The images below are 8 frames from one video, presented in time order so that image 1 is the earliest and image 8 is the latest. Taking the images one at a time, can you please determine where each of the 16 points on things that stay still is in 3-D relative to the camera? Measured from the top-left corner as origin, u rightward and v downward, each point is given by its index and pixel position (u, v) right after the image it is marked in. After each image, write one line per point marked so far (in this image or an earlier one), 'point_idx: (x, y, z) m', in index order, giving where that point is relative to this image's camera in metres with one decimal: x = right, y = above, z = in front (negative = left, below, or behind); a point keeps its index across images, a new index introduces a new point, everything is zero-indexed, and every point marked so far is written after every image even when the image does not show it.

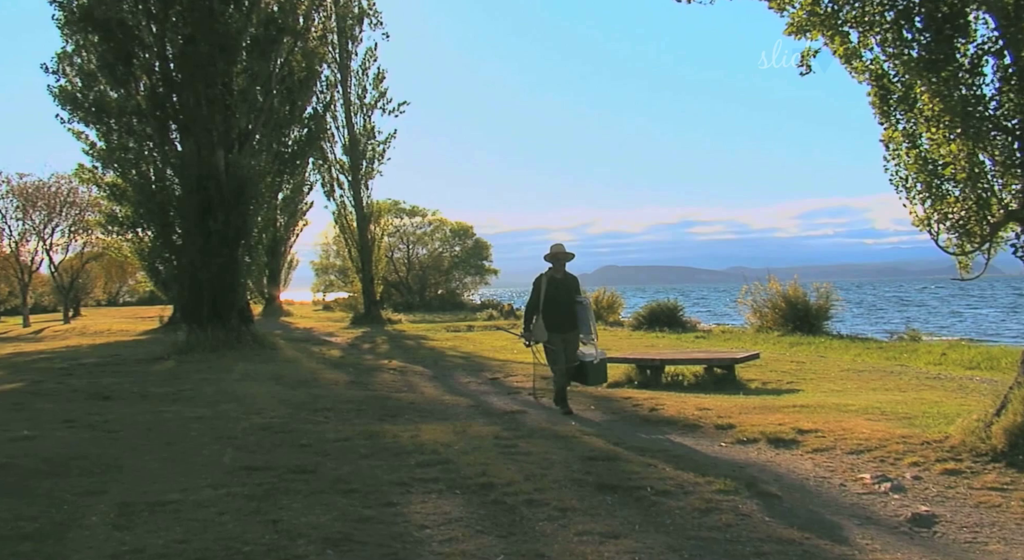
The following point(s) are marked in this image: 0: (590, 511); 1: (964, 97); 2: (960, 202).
0: (+0.7, -1.6, +5.9) m
1: (+3.6, +1.6, +6.7) m
2: (+3.6, +0.7, +6.7) m
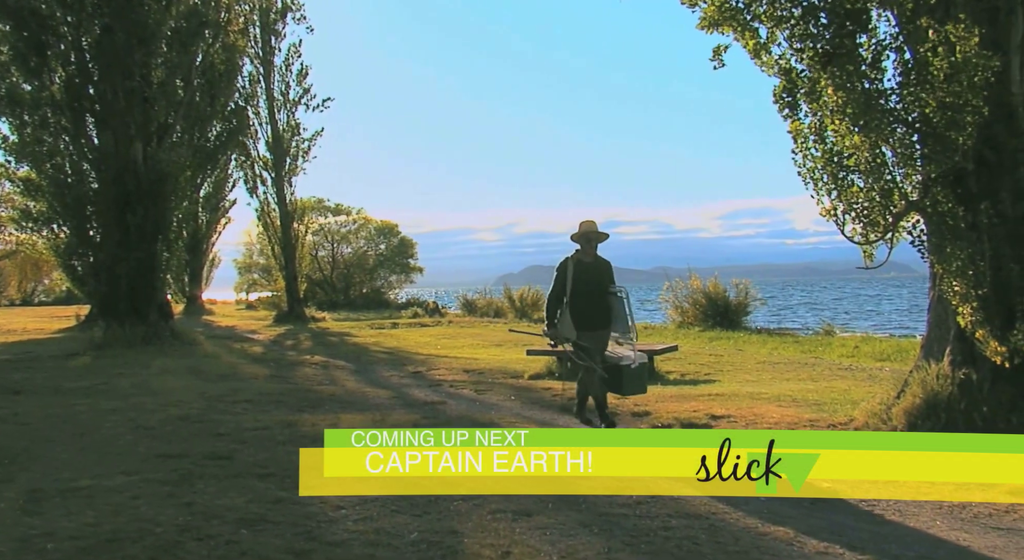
0: (-0.1, -1.6, +6.1) m
1: (+2.8, +1.6, +6.6) m
2: (+2.9, +0.7, +6.7) m
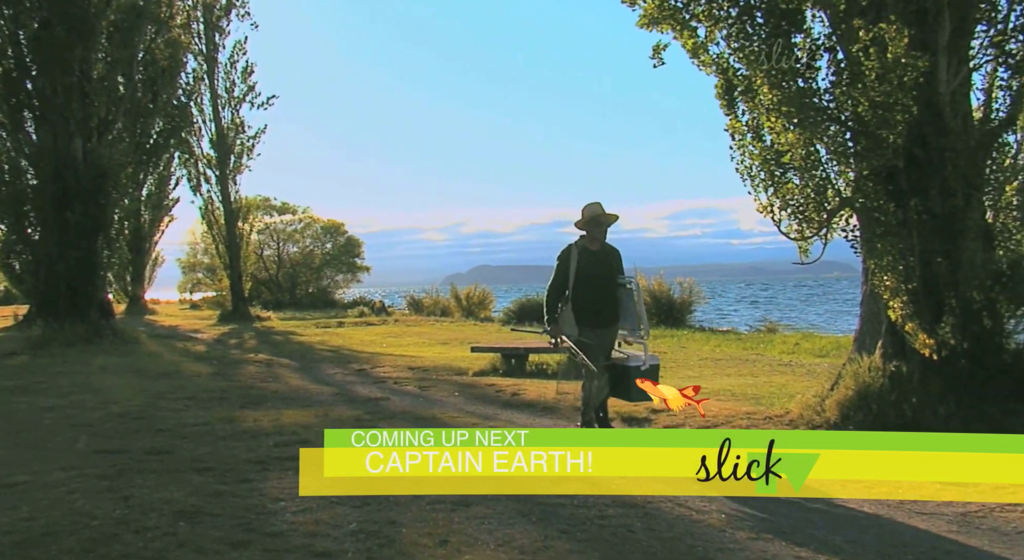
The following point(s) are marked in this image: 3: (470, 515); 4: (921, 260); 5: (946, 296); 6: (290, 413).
0: (-0.5, -1.5, +6.1) m
1: (+2.4, +1.6, +6.8) m
2: (+2.4, +0.8, +6.9) m
3: (-0.3, -1.6, +5.7) m
4: (+3.4, +0.2, +6.9) m
5: (+3.6, -0.1, +6.9) m
6: (-2.1, -1.2, +7.4) m
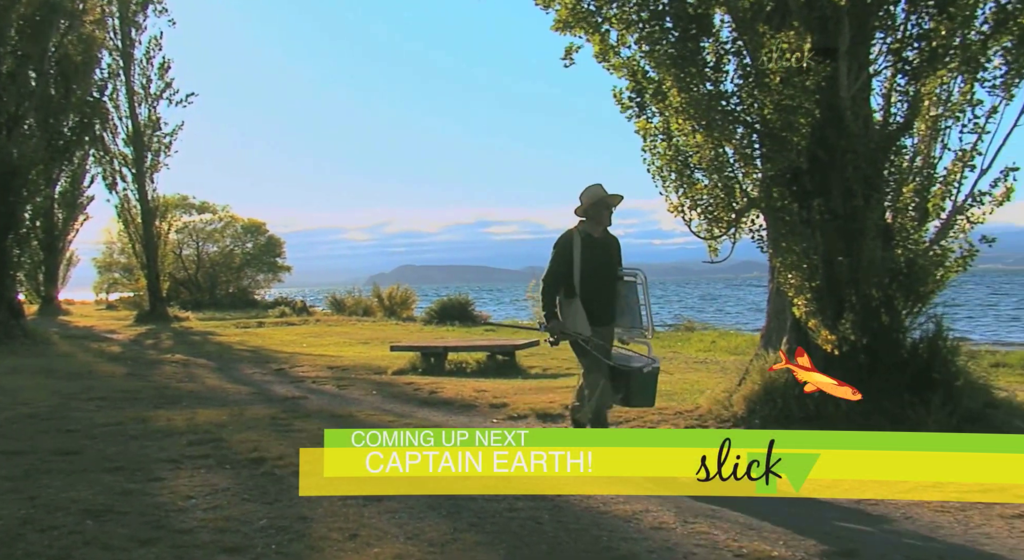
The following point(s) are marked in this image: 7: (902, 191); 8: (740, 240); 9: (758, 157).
0: (-1.2, -1.5, +6.1) m
1: (+1.7, +1.6, +6.9) m
2: (+1.7, +0.8, +7.0) m
3: (-0.9, -1.6, +5.7) m
4: (+2.7, +0.2, +7.1) m
5: (+2.9, -0.1, +7.1) m
6: (-2.8, -1.2, +7.3) m
7: (+3.4, +0.8, +7.0) m
8: (+2.0, +0.4, +7.2) m
9: (+2.1, +1.1, +7.0) m
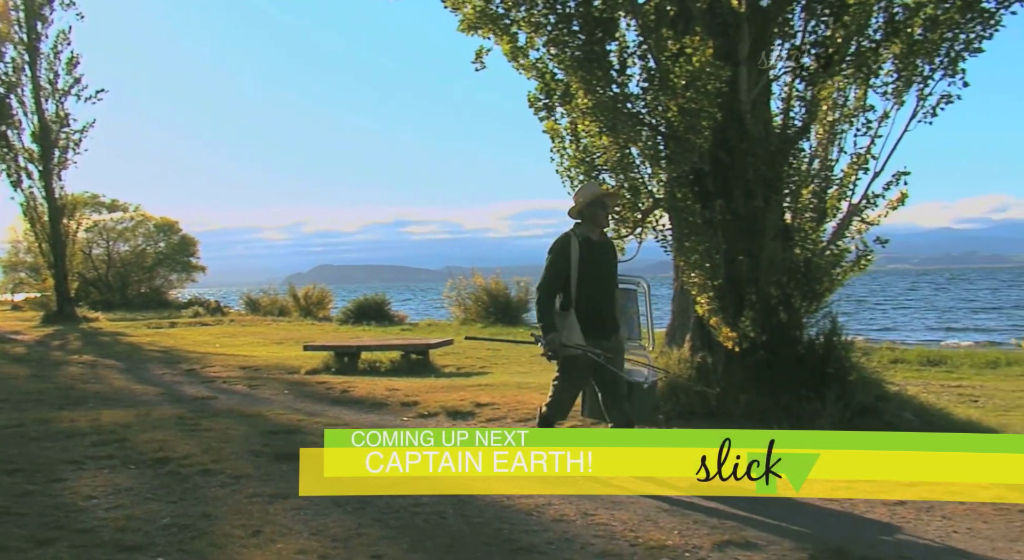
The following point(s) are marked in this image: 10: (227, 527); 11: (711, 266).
0: (-1.9, -1.5, +6.1) m
1: (+0.9, +1.6, +7.1) m
2: (+1.0, +0.8, +7.2) m
3: (-1.6, -1.6, +5.7) m
4: (+1.9, +0.2, +7.3) m
5: (+2.1, -0.1, +7.3) m
6: (-3.6, -1.2, +7.2) m
7: (+2.6, +0.8, +7.2) m
8: (+1.3, +0.4, +7.3) m
9: (+1.3, +1.1, +7.2) m
10: (-1.9, -1.6, +5.2) m
11: (+1.8, +0.1, +7.2) m
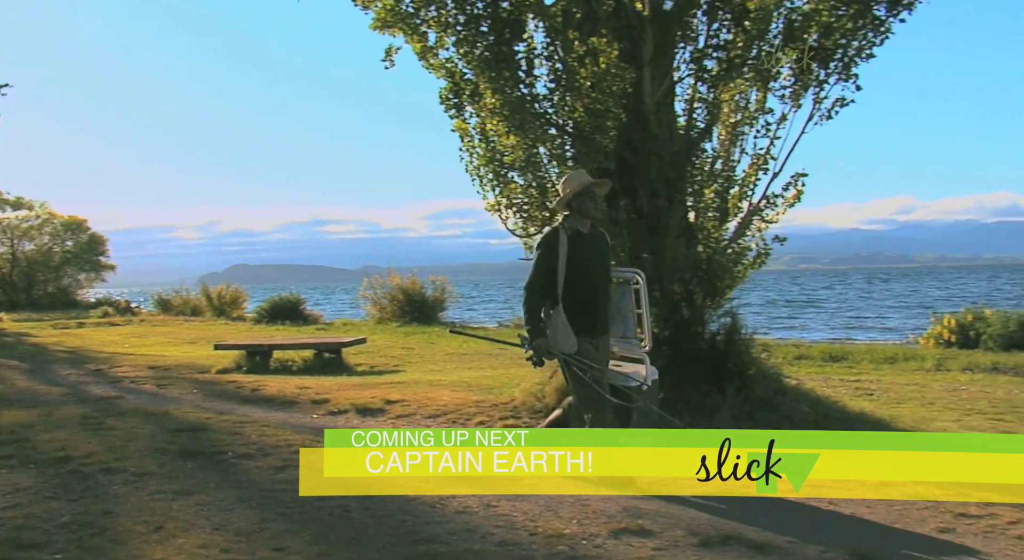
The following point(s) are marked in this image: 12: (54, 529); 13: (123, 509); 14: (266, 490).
0: (-2.6, -1.5, +6.0) m
1: (+0.1, +1.7, +7.2) m
2: (+0.2, +0.8, +7.3) m
3: (-2.3, -1.6, +5.6) m
4: (+1.1, +0.2, +7.5) m
5: (+1.3, -0.1, +7.5) m
6: (-4.3, -1.2, +7.0) m
7: (+1.8, +0.8, +7.4) m
8: (+0.5, +0.4, +7.5) m
9: (+0.6, +1.1, +7.3) m
10: (-2.6, -1.6, +5.2) m
11: (+1.0, +0.2, +7.3) m
12: (-2.9, -1.6, +4.9) m
13: (-2.7, -1.6, +5.4) m
14: (-1.8, -1.6, +5.9) m
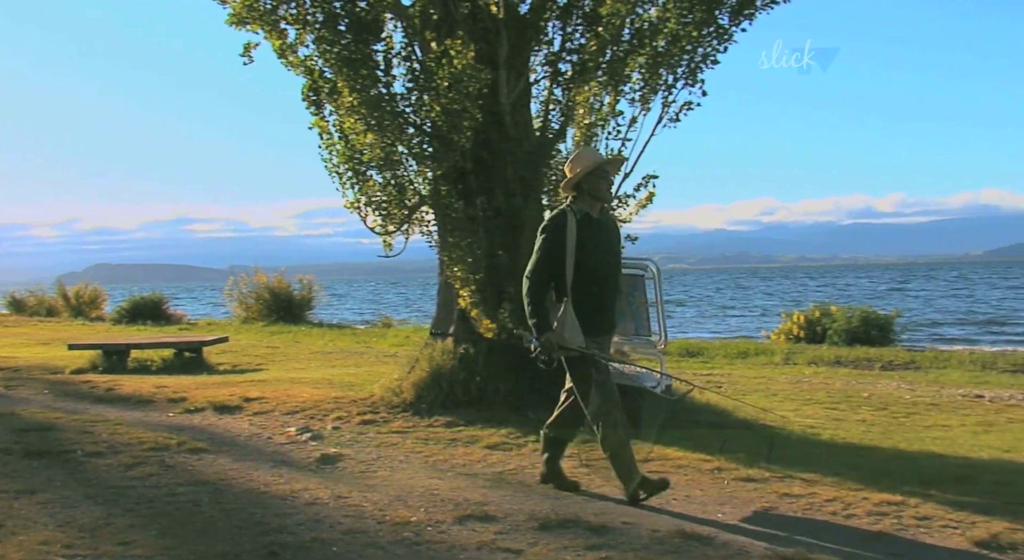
0: (-3.7, -1.5, +5.9) m
1: (-1.1, +1.7, +7.3) m
2: (-1.1, +0.8, +7.4) m
3: (-3.4, -1.6, +5.5) m
4: (-0.1, +0.2, +7.7) m
5: (+0.1, -0.1, +7.7) m
6: (-5.5, -1.2, +6.7) m
7: (+0.5, +0.8, +7.7) m
8: (-0.8, +0.4, +7.6) m
9: (-0.7, +1.1, +7.5) m
10: (-3.6, -1.6, +5.0) m
11: (-0.3, +0.2, +7.6) m
12: (-3.9, -1.5, +4.8) m
13: (-3.8, -1.6, +5.3) m
14: (-2.9, -1.5, +5.9) m
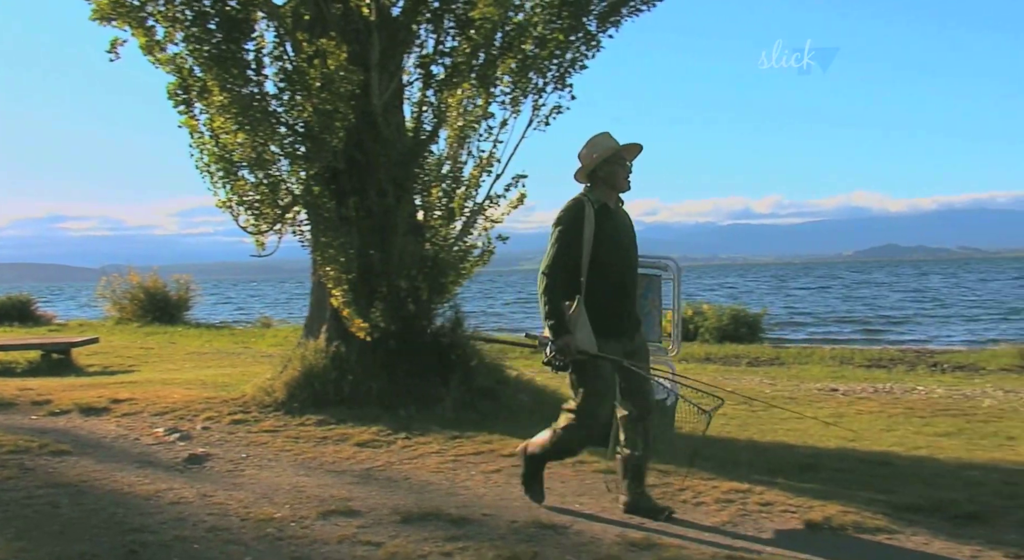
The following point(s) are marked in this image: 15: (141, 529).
0: (-4.7, -1.5, +5.7) m
1: (-2.3, +1.7, +7.4) m
2: (-2.2, +0.8, +7.5) m
3: (-4.3, -1.6, +5.4) m
4: (-1.3, +0.2, +7.8) m
5: (-1.1, -0.1, +7.9) m
6: (-6.6, -1.2, +6.4) m
7: (-0.7, +0.8, +8.0) m
8: (-2.0, +0.4, +7.7) m
9: (-1.9, +1.1, +7.6) m
10: (-4.5, -1.6, +4.9) m
11: (-1.4, +0.2, +7.7) m
12: (-4.9, -1.5, +4.6) m
13: (-4.7, -1.6, +5.1) m
14: (-3.9, -1.5, +5.8) m
15: (-2.5, -1.7, +5.4) m
